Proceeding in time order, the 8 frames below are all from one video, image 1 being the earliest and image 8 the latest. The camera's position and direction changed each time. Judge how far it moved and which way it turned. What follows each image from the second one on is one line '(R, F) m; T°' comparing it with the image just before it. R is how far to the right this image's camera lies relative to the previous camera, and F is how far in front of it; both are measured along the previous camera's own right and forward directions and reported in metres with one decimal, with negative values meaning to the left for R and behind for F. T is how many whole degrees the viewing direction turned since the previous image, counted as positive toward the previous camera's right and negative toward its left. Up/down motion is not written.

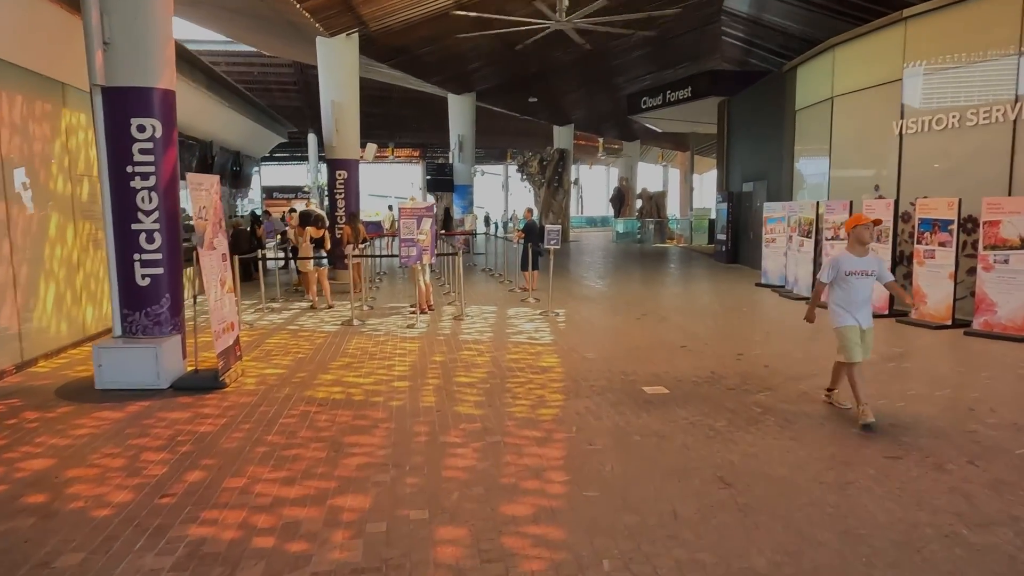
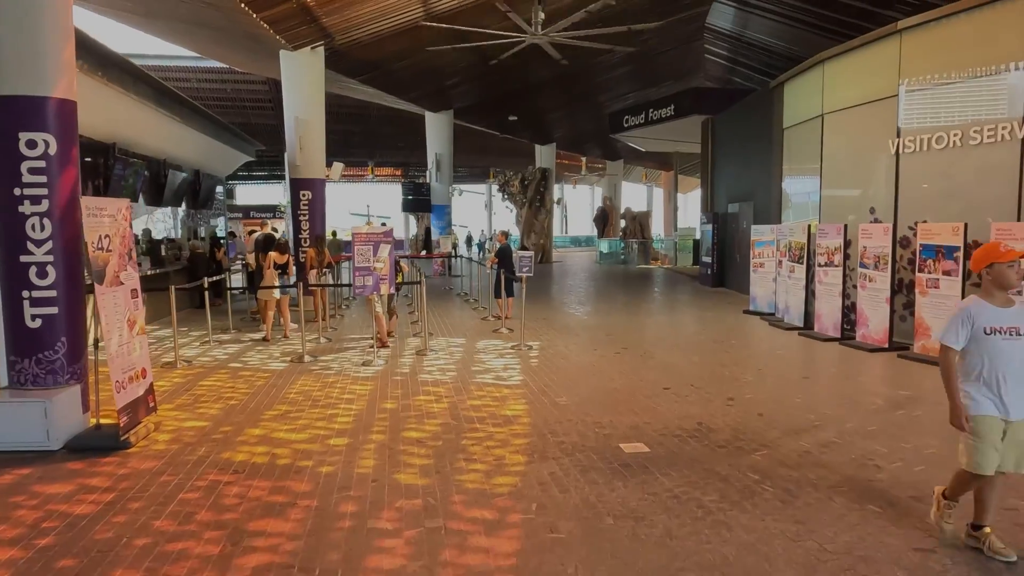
(+0.2, +0.7) m; +1°
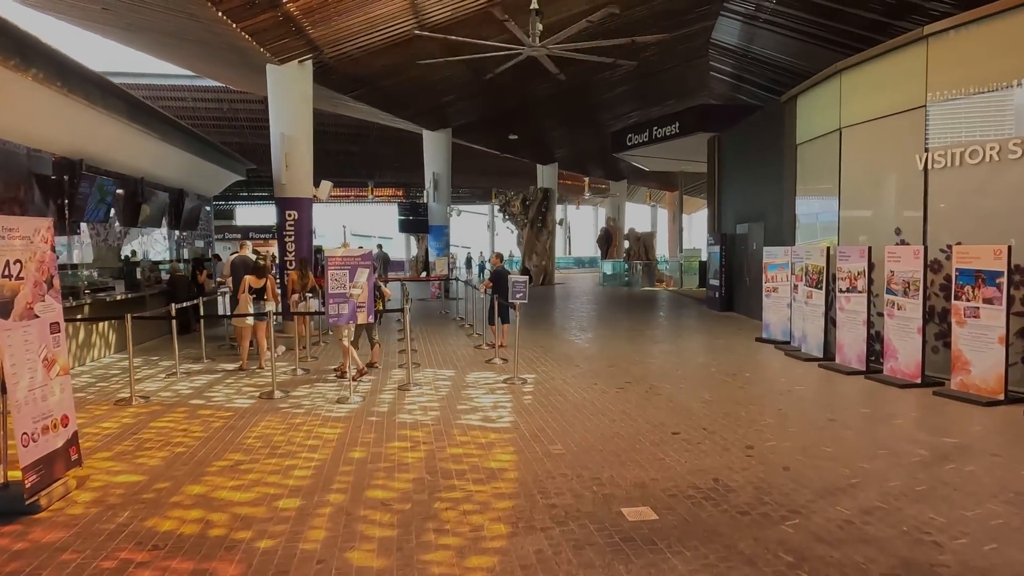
(+0.1, +0.7) m; 0°
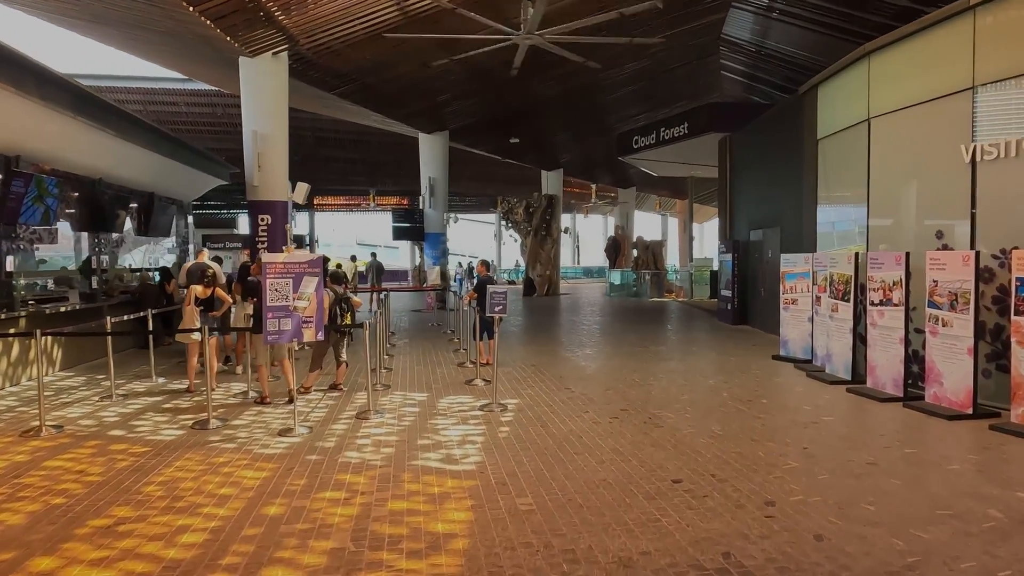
(+0.3, +1.0) m; -1°
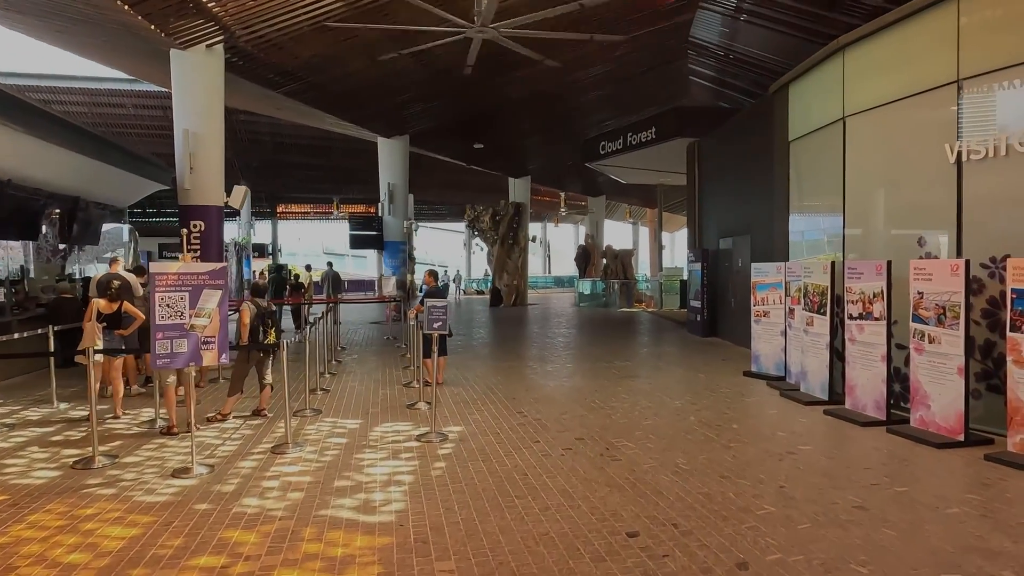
(+0.3, +0.7) m; +2°
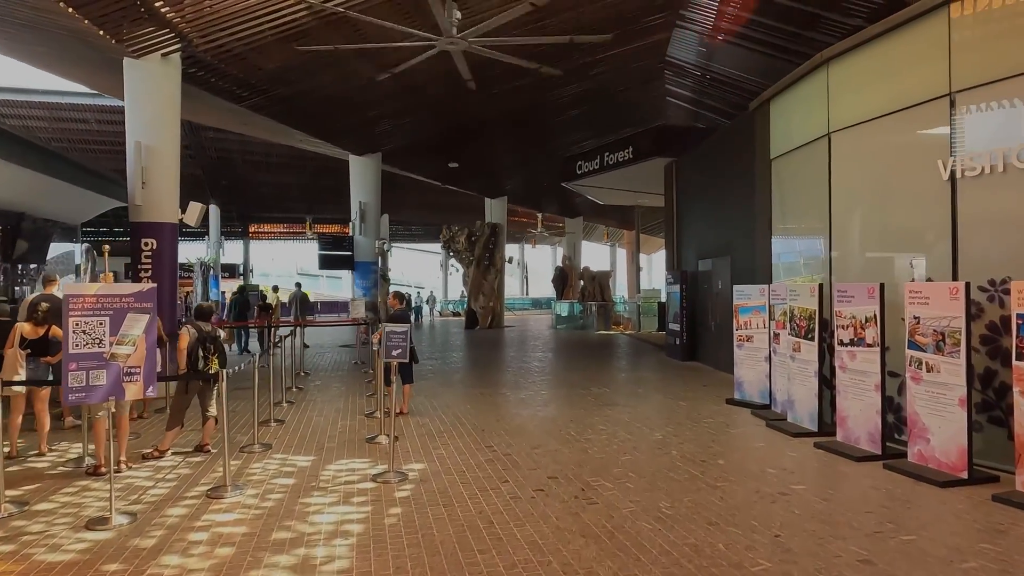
(+0.1, +0.5) m; +2°
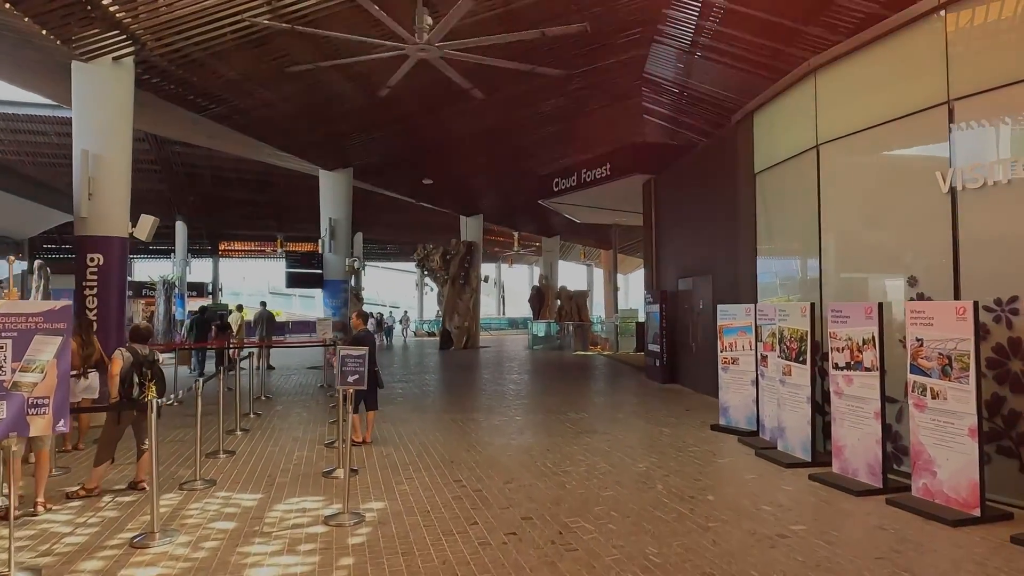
(0.0, +0.5) m; +2°
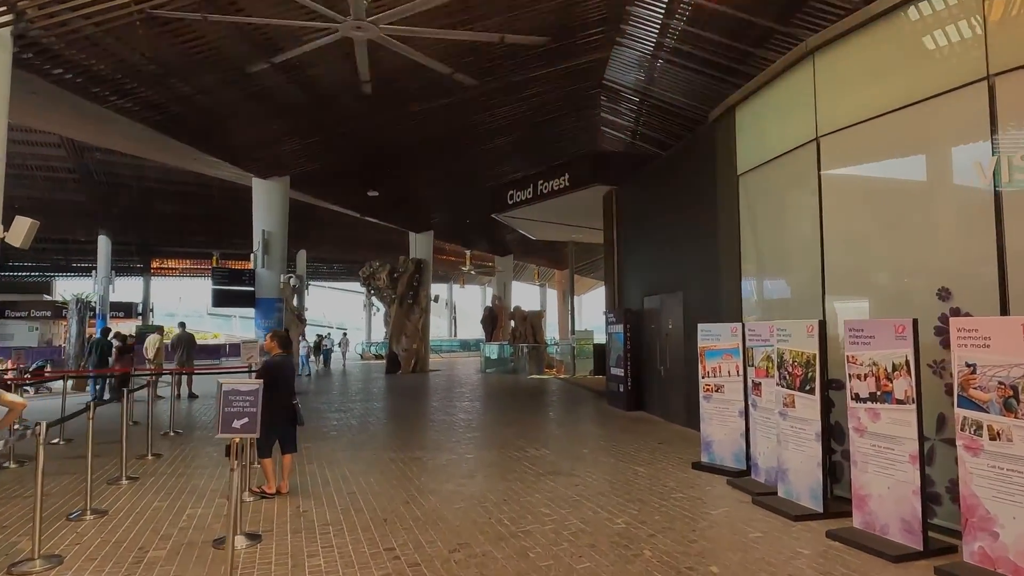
(0.0, +1.1) m; +4°
